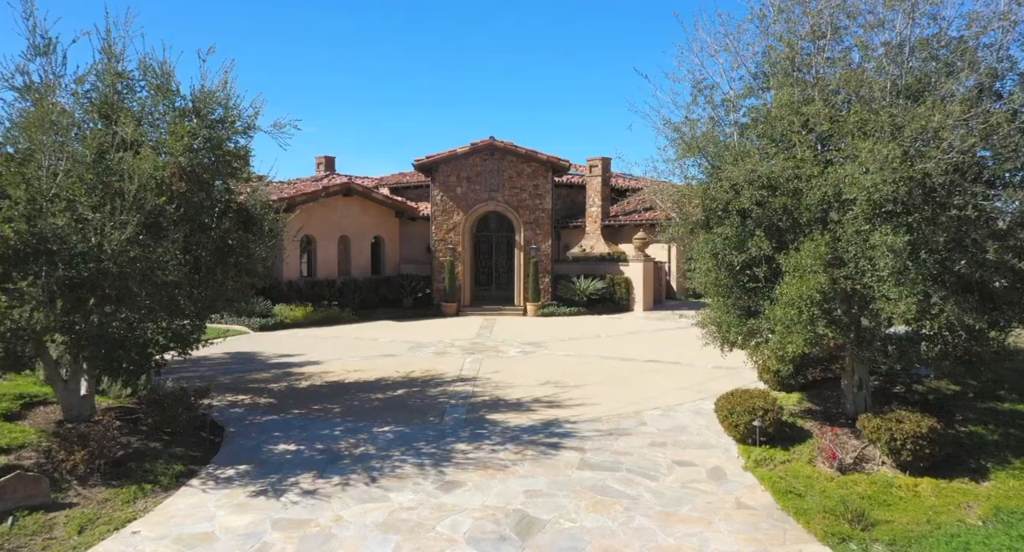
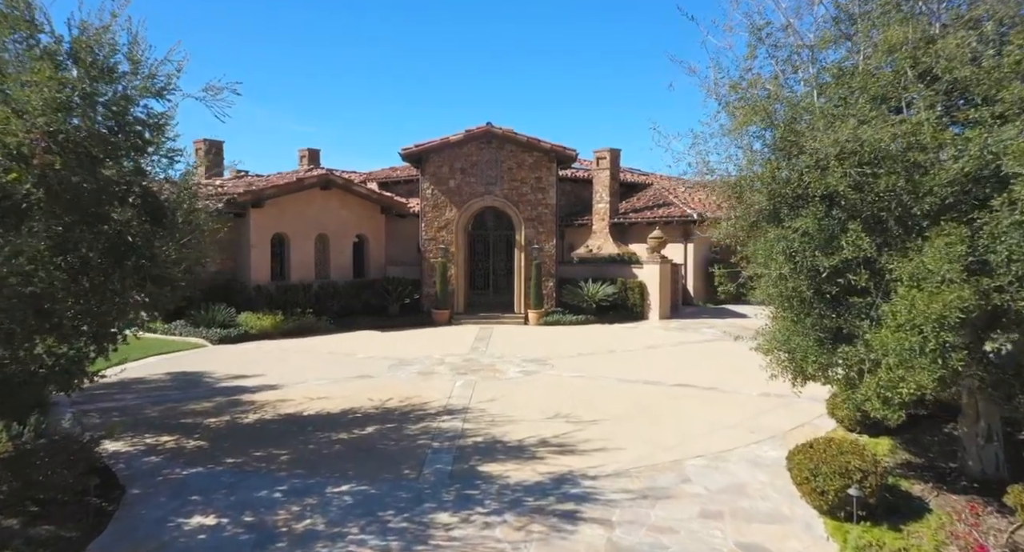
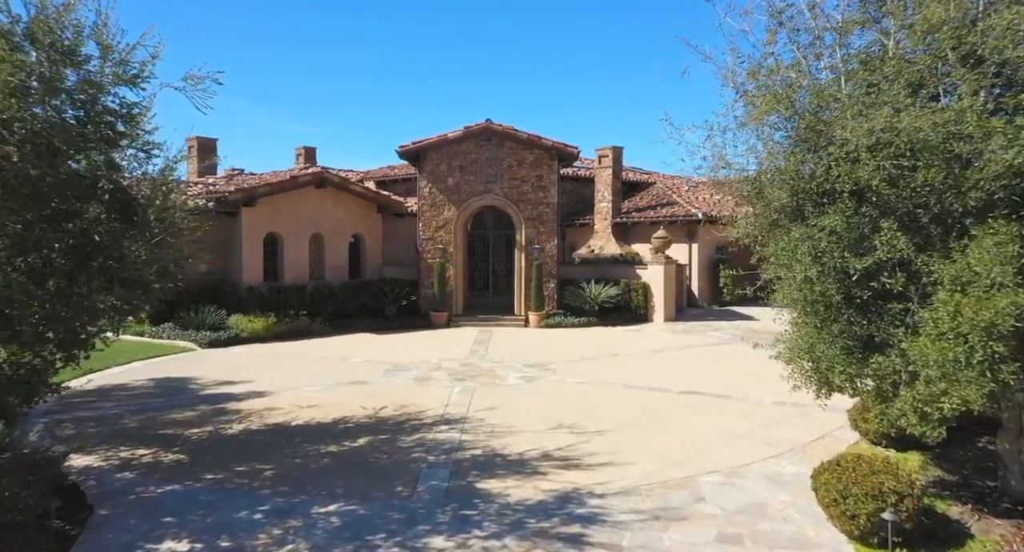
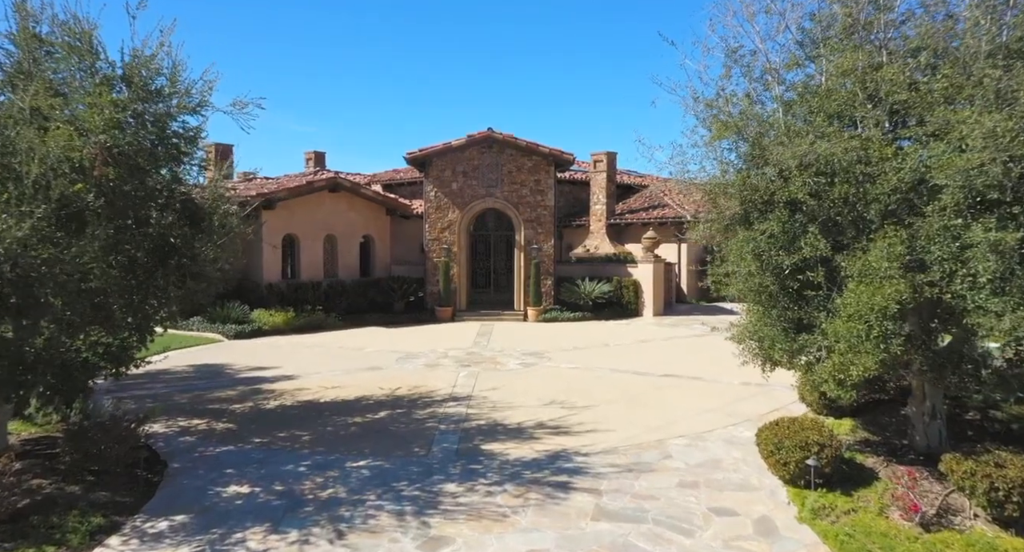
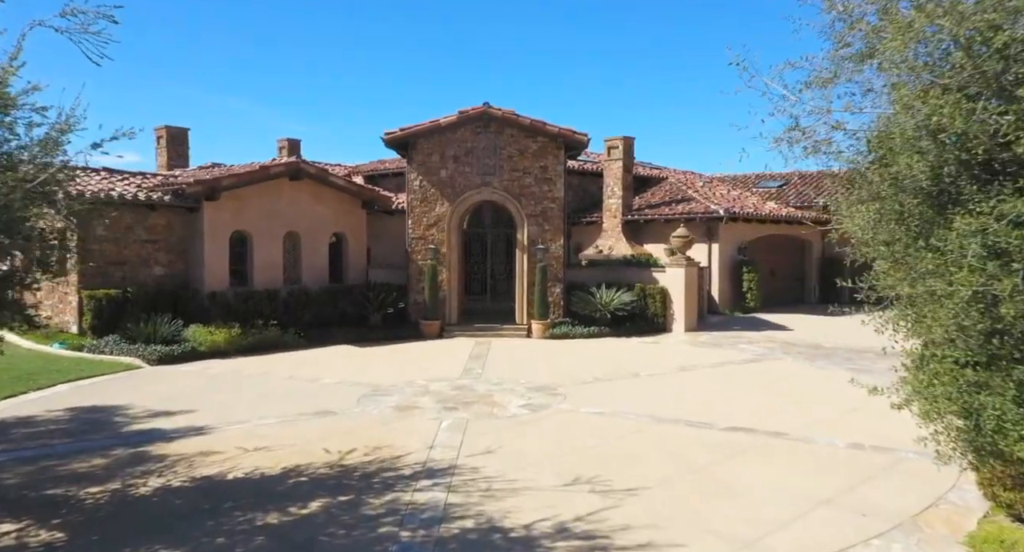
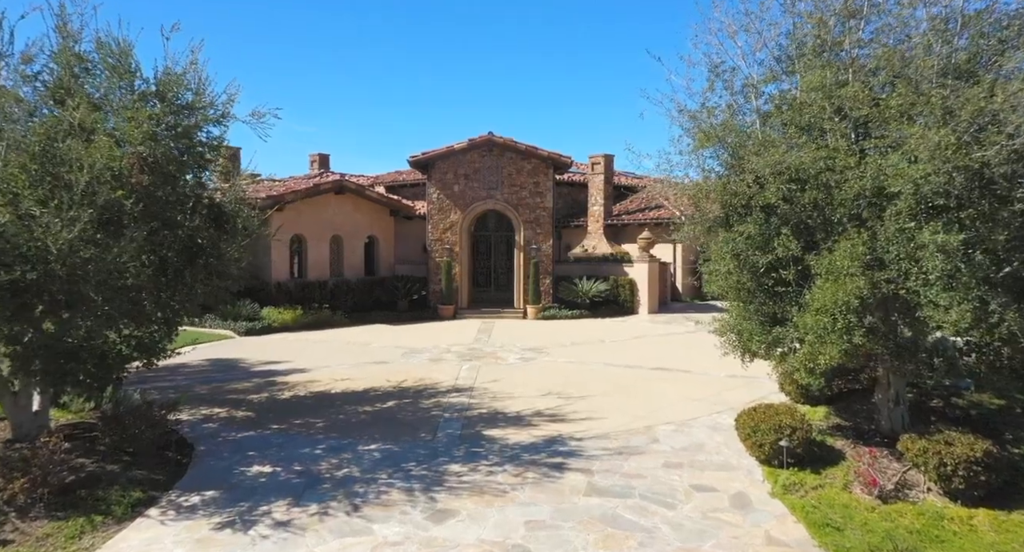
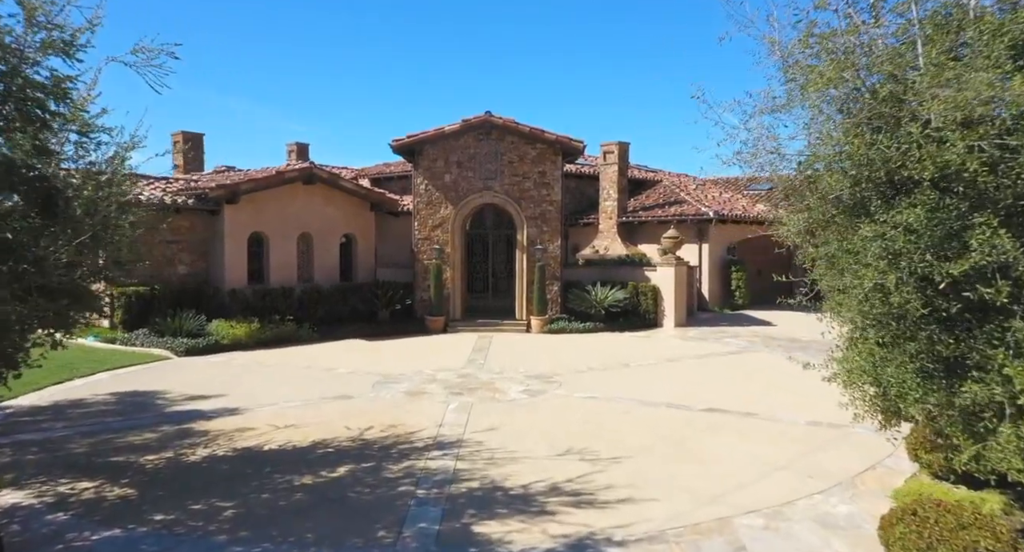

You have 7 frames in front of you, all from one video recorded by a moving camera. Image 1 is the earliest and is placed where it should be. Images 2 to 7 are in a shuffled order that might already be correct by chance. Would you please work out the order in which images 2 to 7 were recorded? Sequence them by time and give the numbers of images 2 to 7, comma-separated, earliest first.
6, 4, 2, 3, 7, 5
